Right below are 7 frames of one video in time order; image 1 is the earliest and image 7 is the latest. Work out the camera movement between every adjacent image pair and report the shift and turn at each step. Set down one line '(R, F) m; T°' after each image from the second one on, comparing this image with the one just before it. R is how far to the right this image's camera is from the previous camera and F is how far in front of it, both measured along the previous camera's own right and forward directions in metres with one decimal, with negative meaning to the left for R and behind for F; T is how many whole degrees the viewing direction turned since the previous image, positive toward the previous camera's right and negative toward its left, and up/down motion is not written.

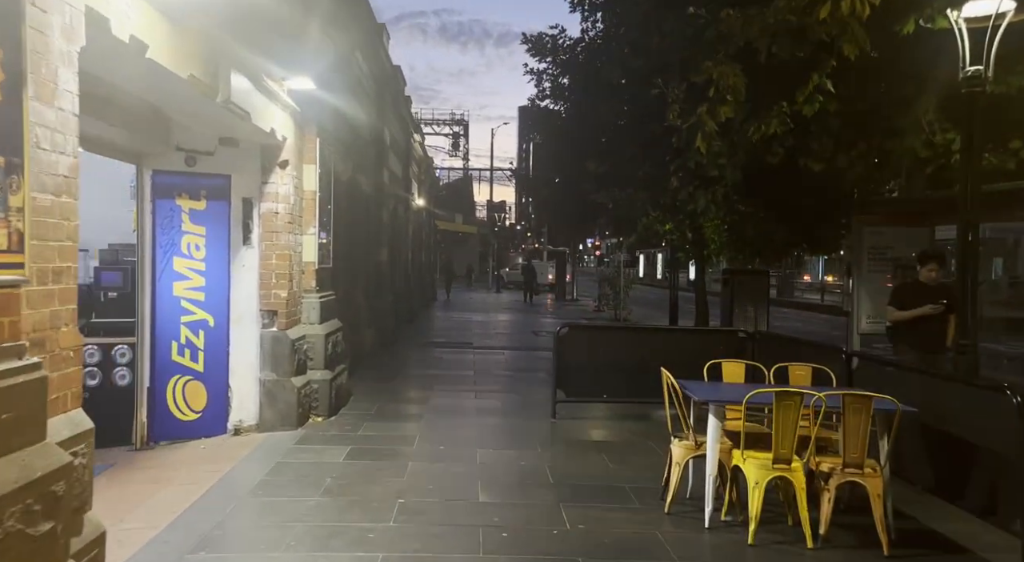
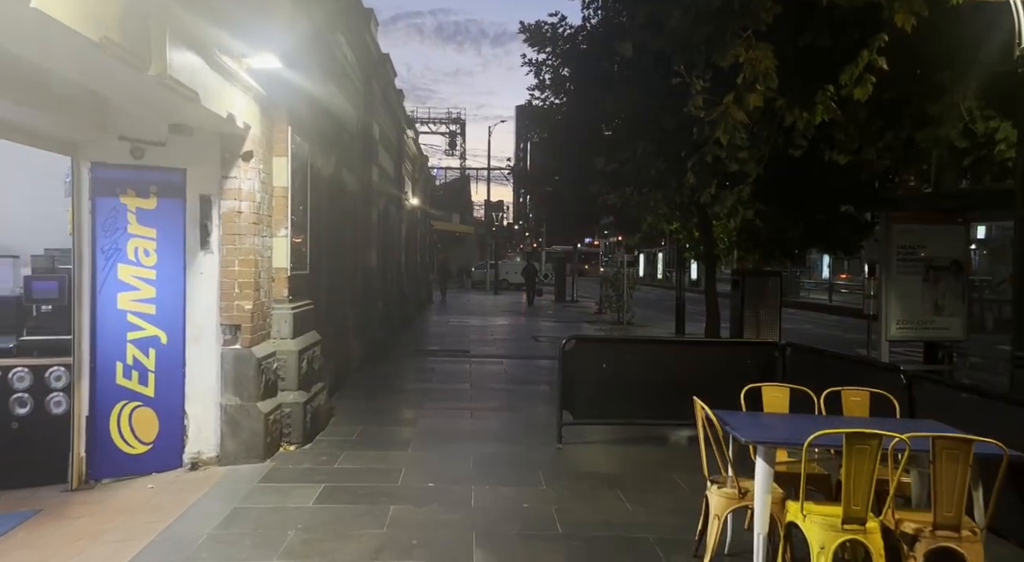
(0.0, +0.9) m; 0°
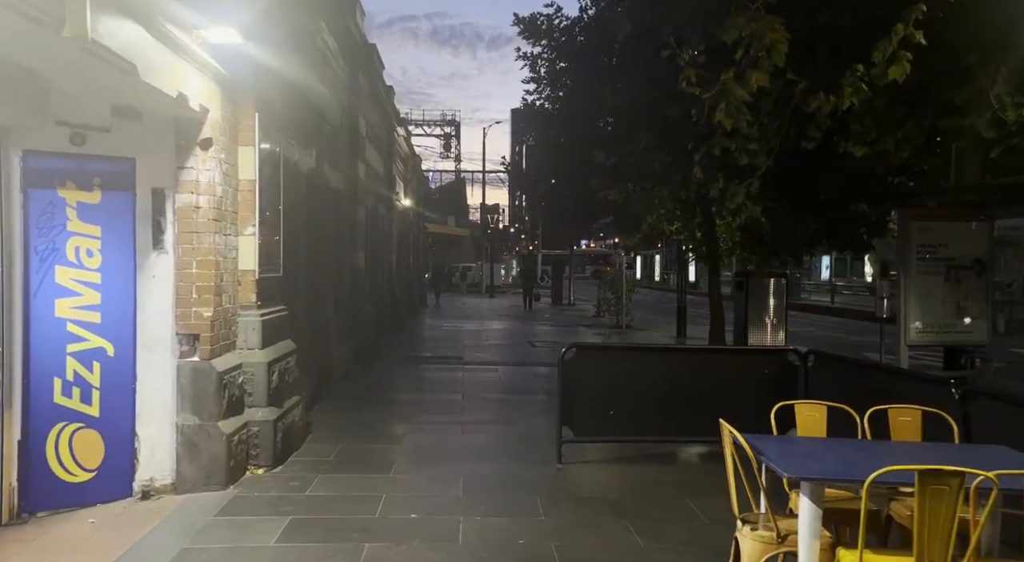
(0.0, +0.7) m; 0°
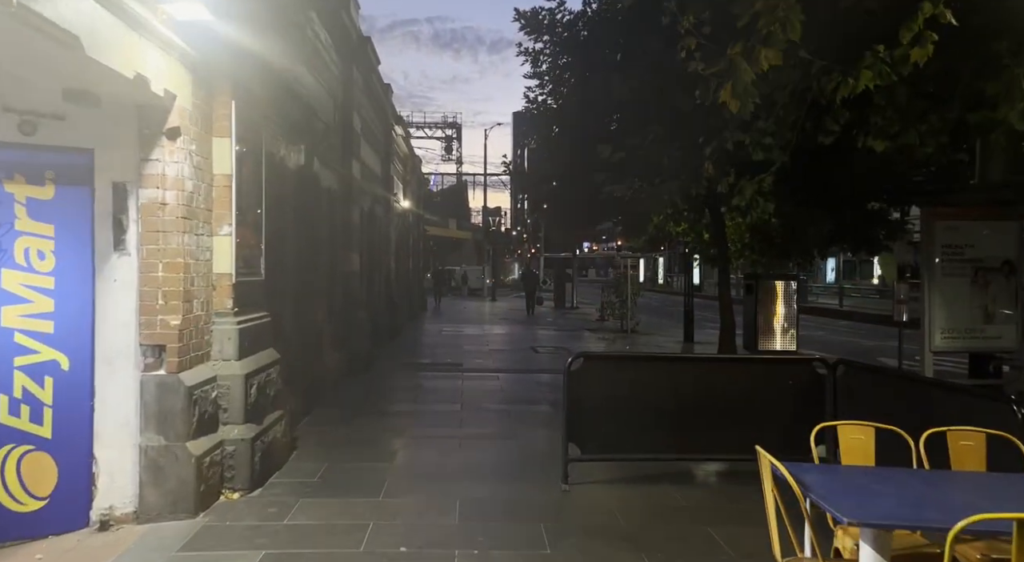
(0.0, +0.6) m; 0°
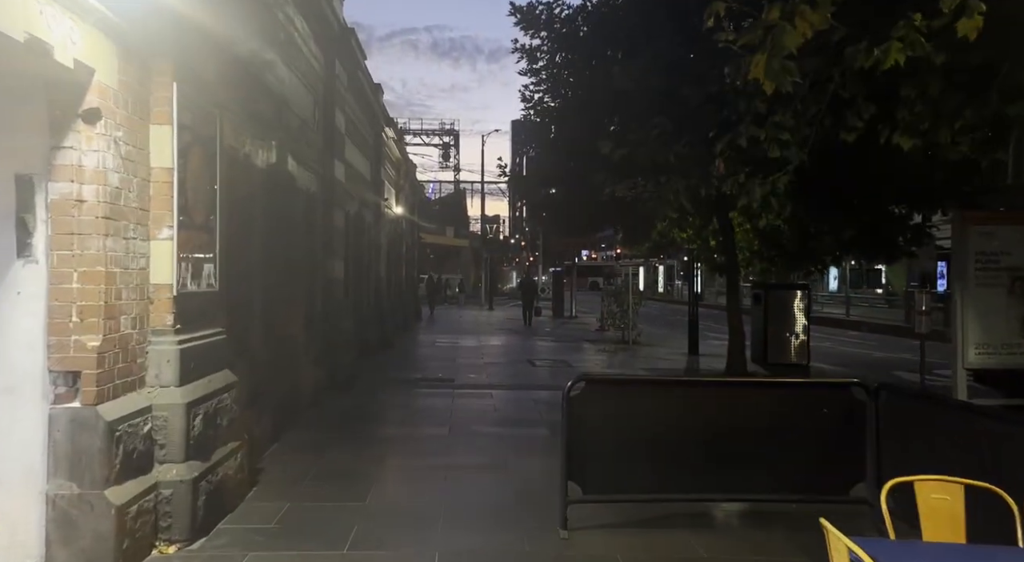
(+0.1, +0.8) m; 0°
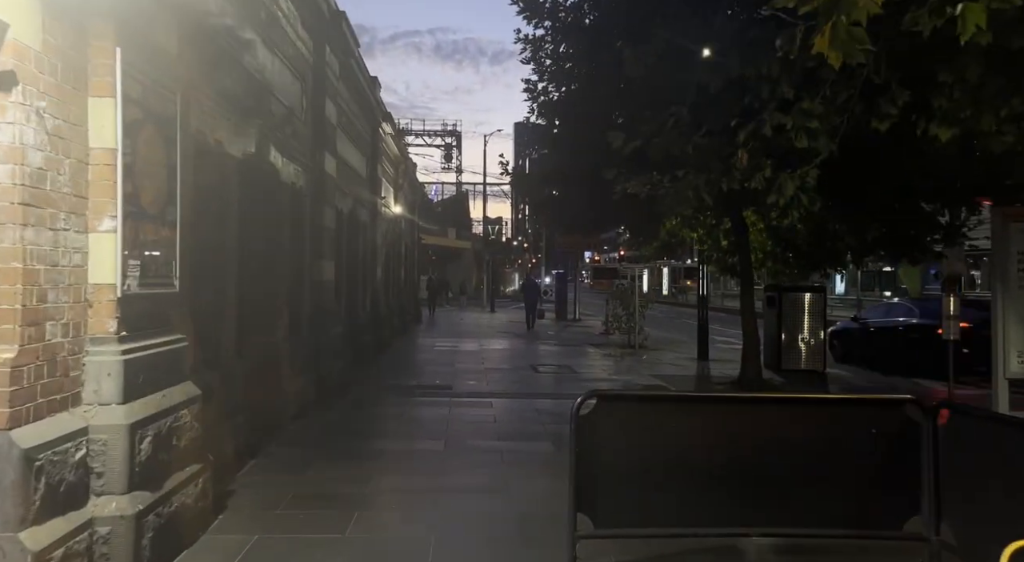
(0.0, +0.7) m; 0°
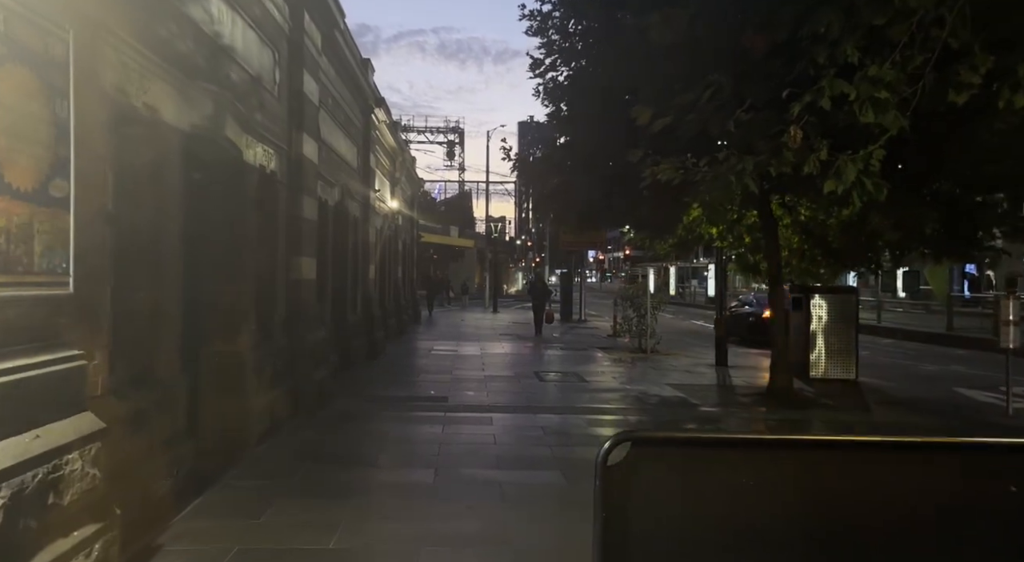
(0.0, +1.3) m; 0°
